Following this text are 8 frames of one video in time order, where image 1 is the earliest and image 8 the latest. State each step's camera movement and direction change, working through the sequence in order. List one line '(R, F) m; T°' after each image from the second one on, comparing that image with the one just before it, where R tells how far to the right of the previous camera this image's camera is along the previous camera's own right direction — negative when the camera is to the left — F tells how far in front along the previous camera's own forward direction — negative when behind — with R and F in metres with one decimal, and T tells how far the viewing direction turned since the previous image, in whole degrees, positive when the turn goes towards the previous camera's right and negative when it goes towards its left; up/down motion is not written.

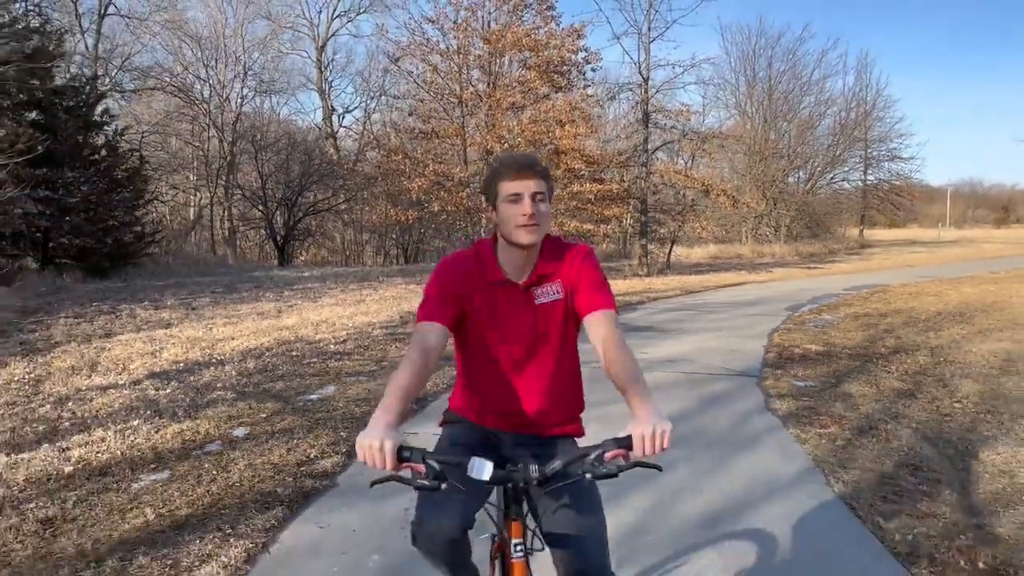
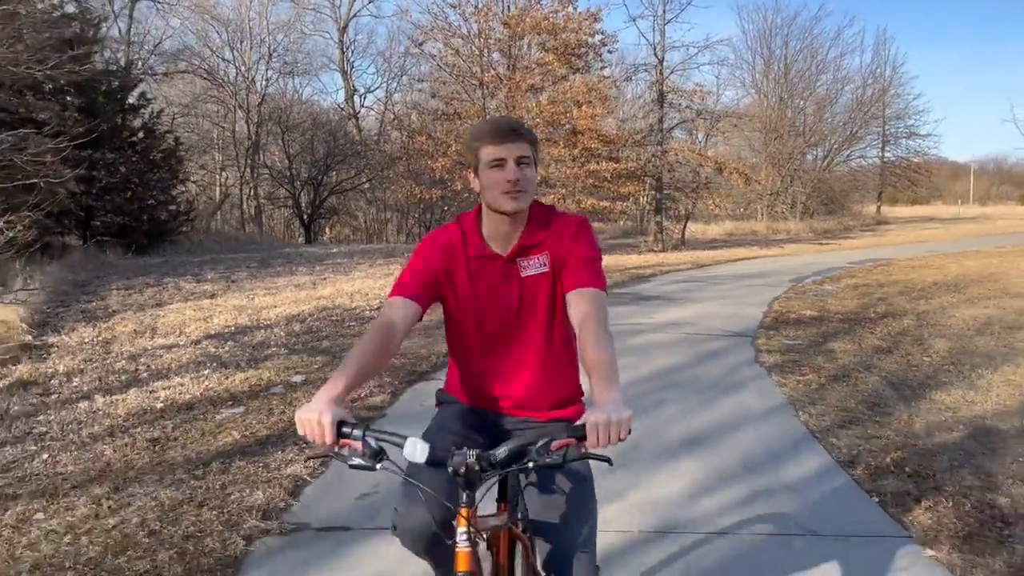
(0.0, -0.8) m; -1°
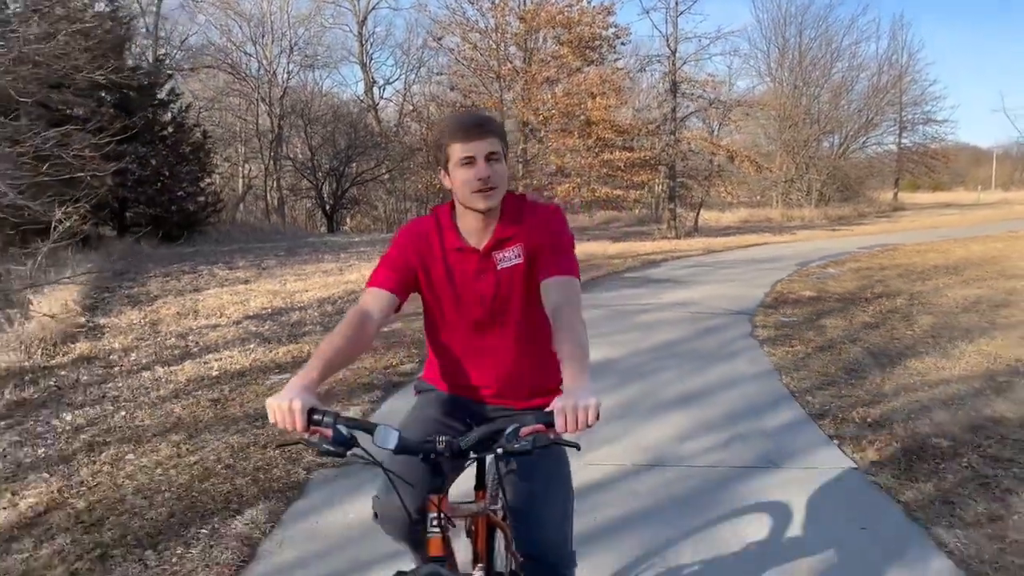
(0.0, -0.6) m; -1°
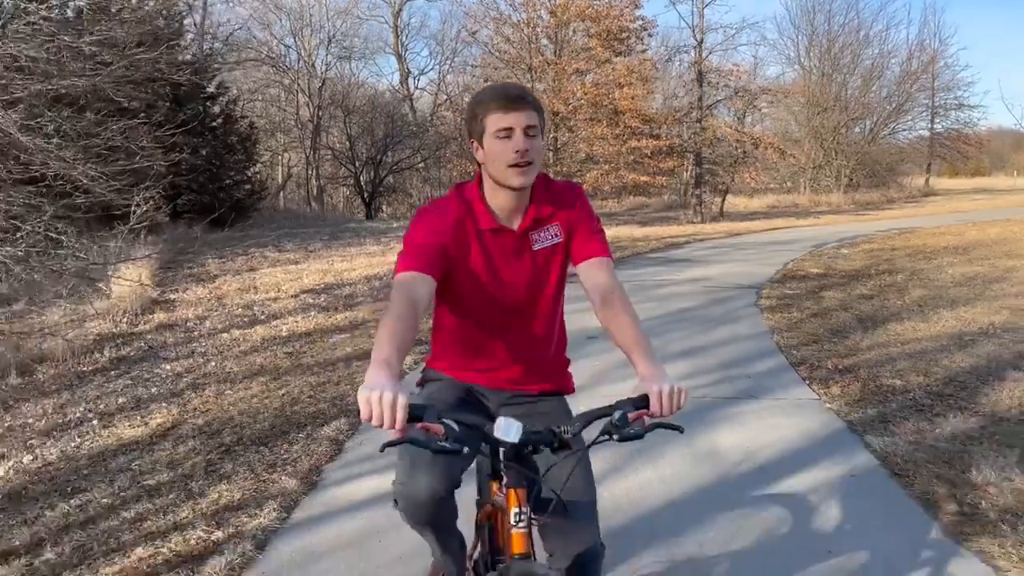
(0.0, -0.9) m; -2°
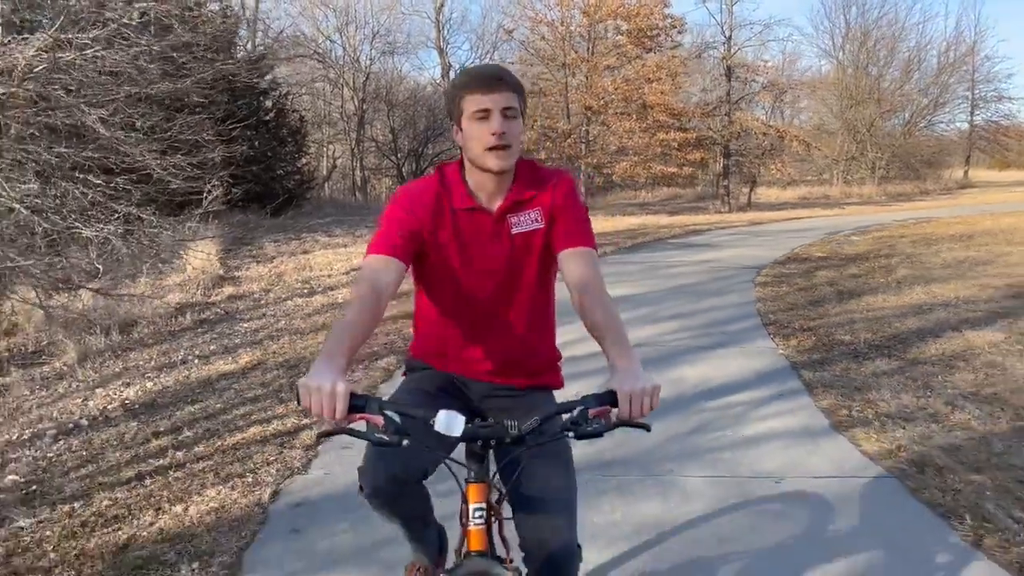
(+0.2, -1.2) m; -3°
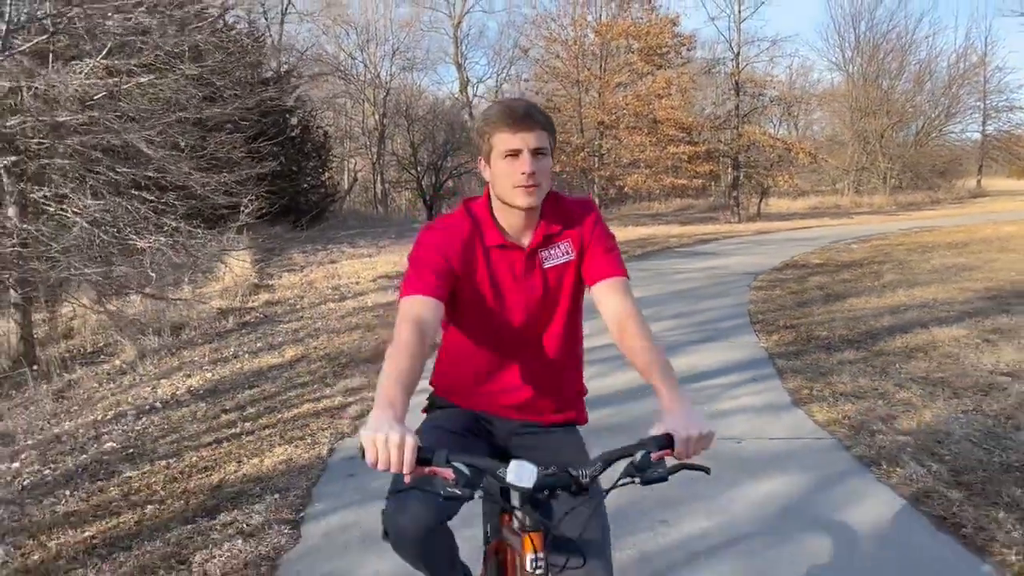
(0.0, -0.8) m; -1°
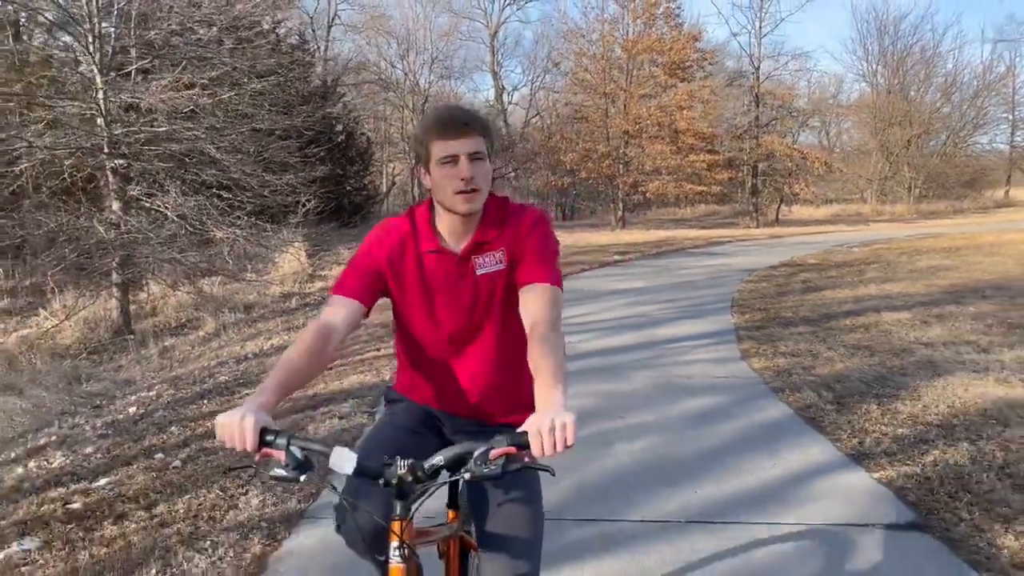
(+0.1, -1.5) m; -2°
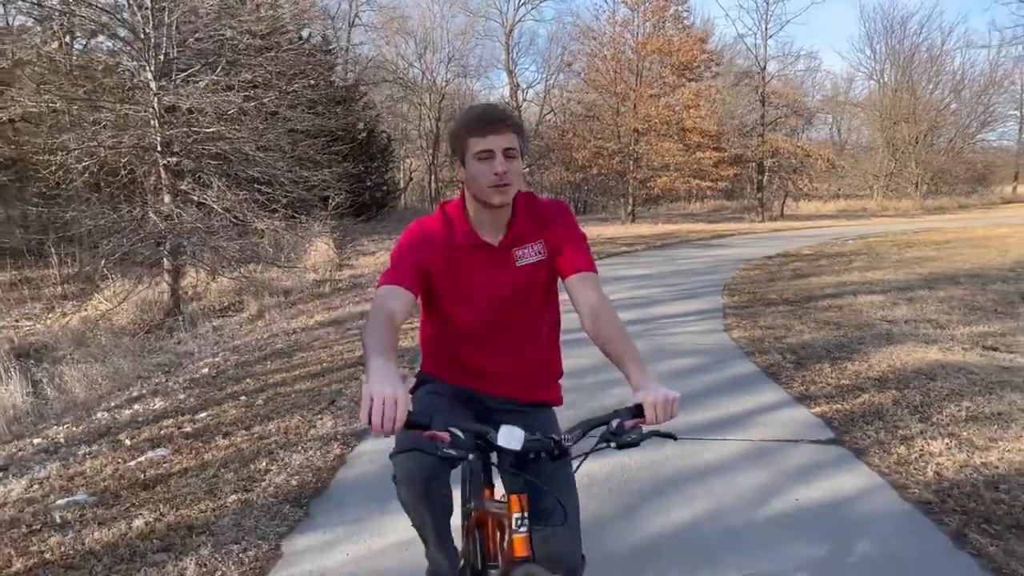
(0.0, -1.0) m; -1°
